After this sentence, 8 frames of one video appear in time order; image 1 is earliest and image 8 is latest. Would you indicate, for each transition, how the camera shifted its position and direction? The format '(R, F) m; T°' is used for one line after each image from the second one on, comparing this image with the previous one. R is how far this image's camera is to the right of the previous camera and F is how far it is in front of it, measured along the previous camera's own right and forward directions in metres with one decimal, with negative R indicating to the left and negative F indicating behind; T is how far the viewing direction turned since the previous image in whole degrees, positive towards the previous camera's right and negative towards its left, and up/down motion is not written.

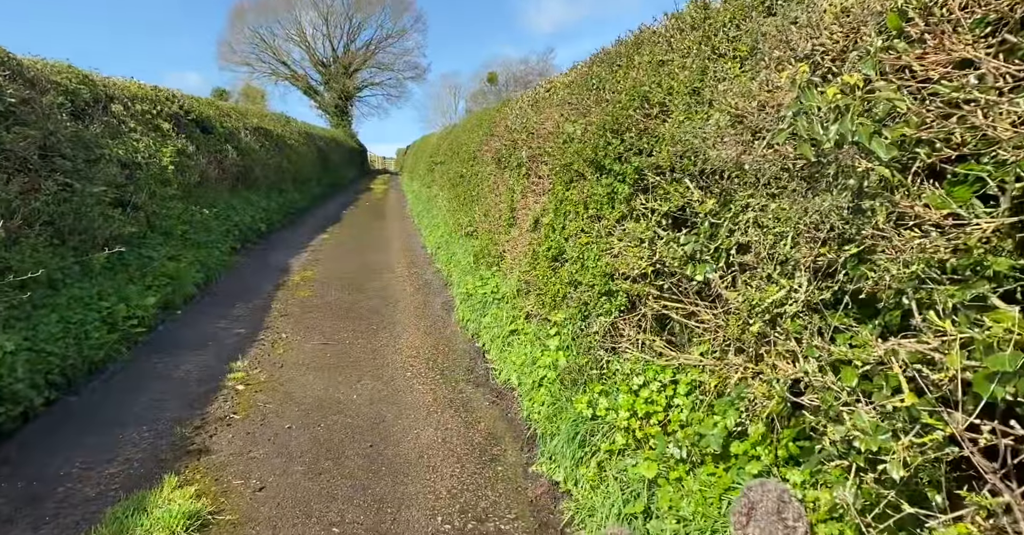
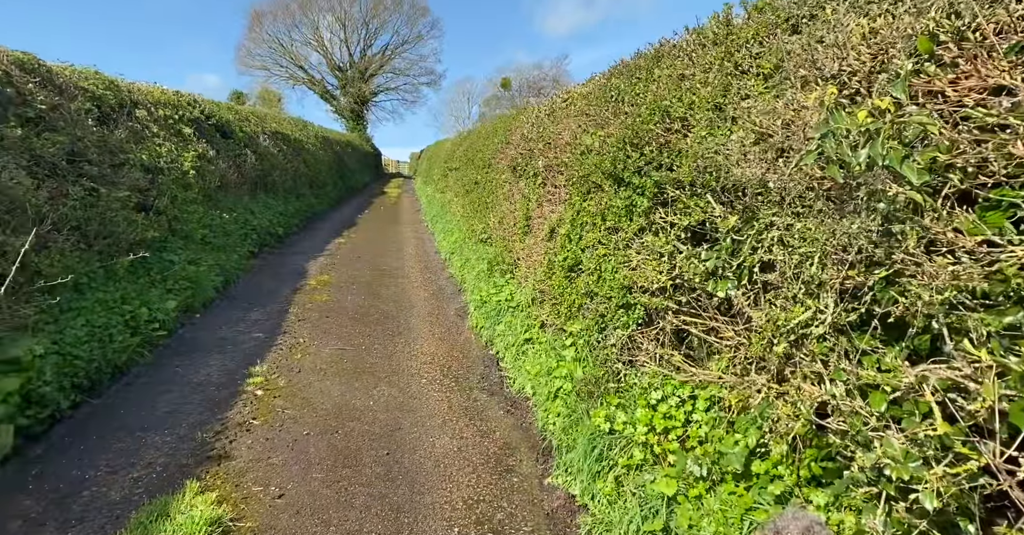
(-0.1, 0.0) m; -1°
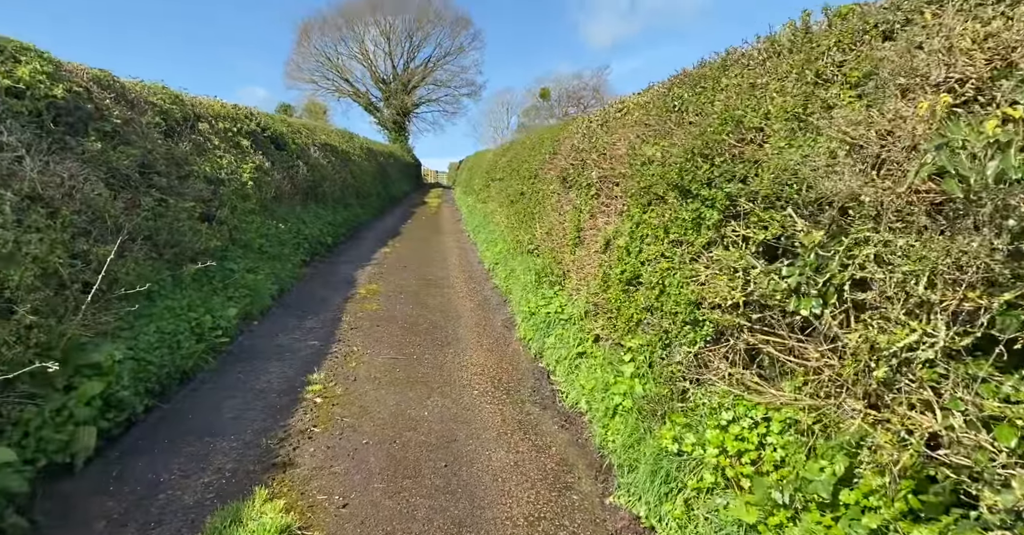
(-0.2, 0.0) m; -4°
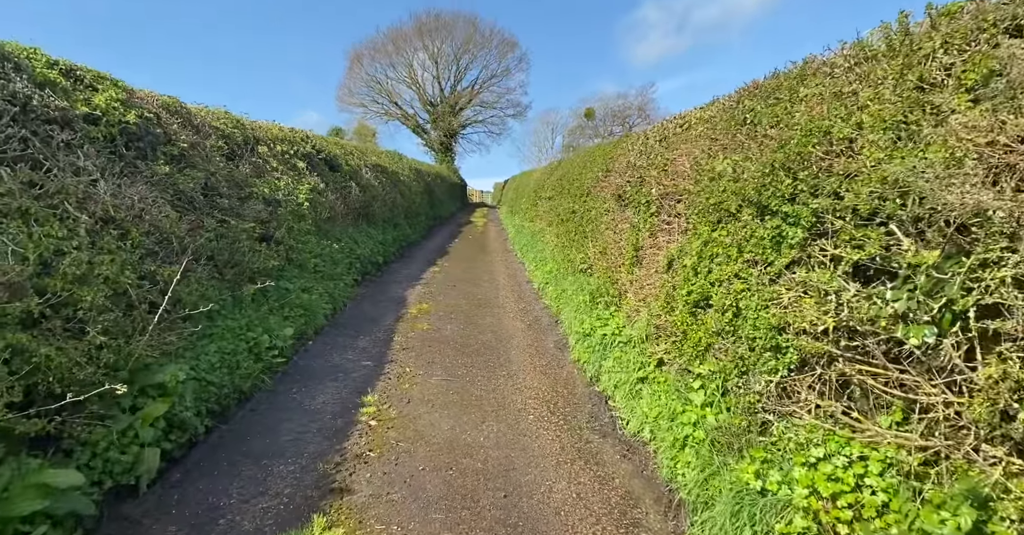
(-0.2, +0.1) m; -4°
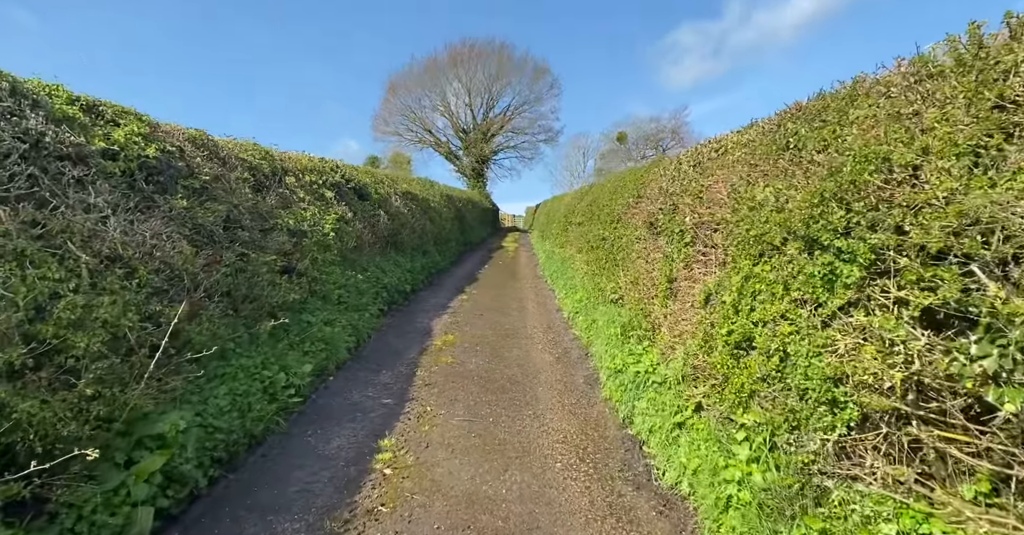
(+0.1, +0.3) m; -4°
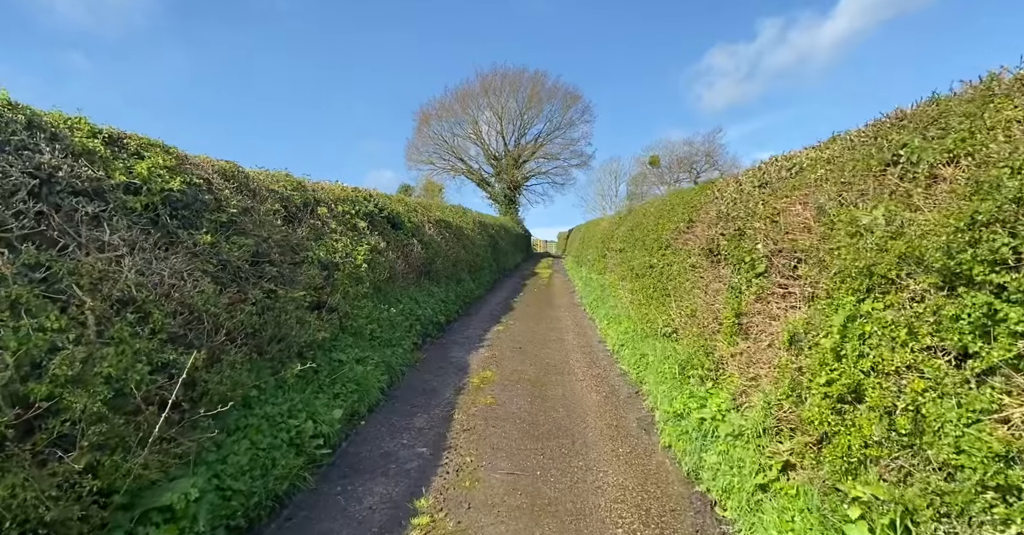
(-0.2, +0.5) m; -3°
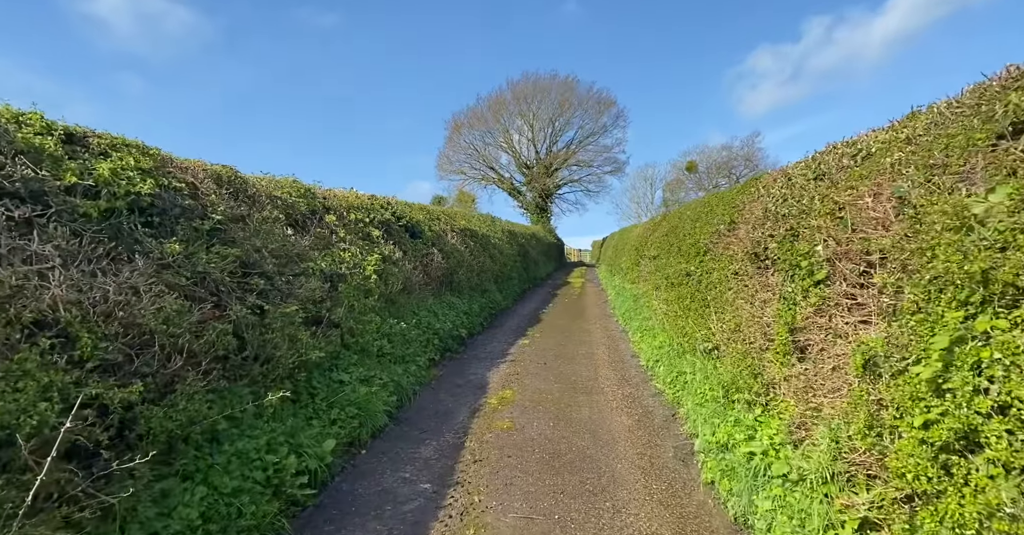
(+0.2, +0.6) m; -4°
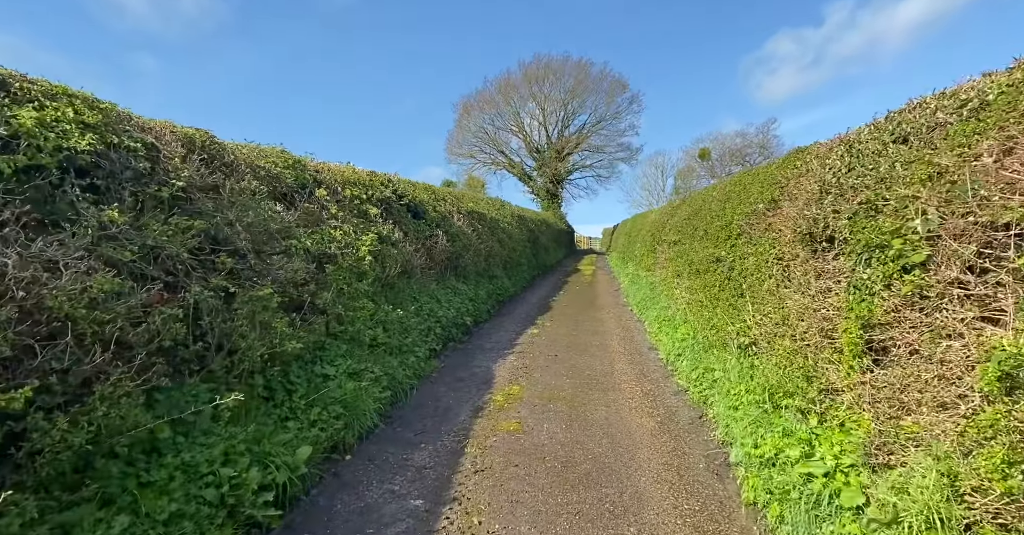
(0.0, +0.7) m; -1°
